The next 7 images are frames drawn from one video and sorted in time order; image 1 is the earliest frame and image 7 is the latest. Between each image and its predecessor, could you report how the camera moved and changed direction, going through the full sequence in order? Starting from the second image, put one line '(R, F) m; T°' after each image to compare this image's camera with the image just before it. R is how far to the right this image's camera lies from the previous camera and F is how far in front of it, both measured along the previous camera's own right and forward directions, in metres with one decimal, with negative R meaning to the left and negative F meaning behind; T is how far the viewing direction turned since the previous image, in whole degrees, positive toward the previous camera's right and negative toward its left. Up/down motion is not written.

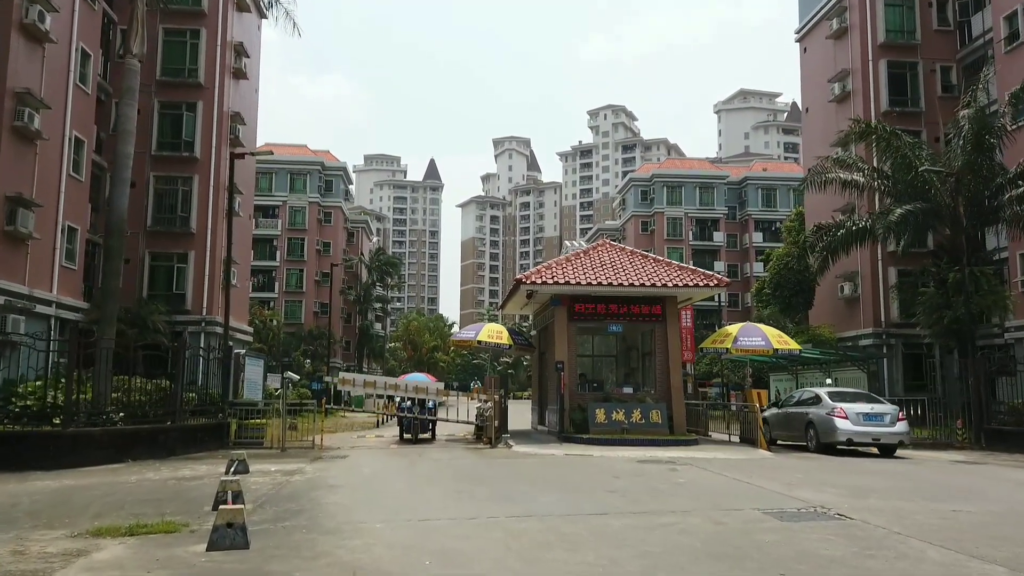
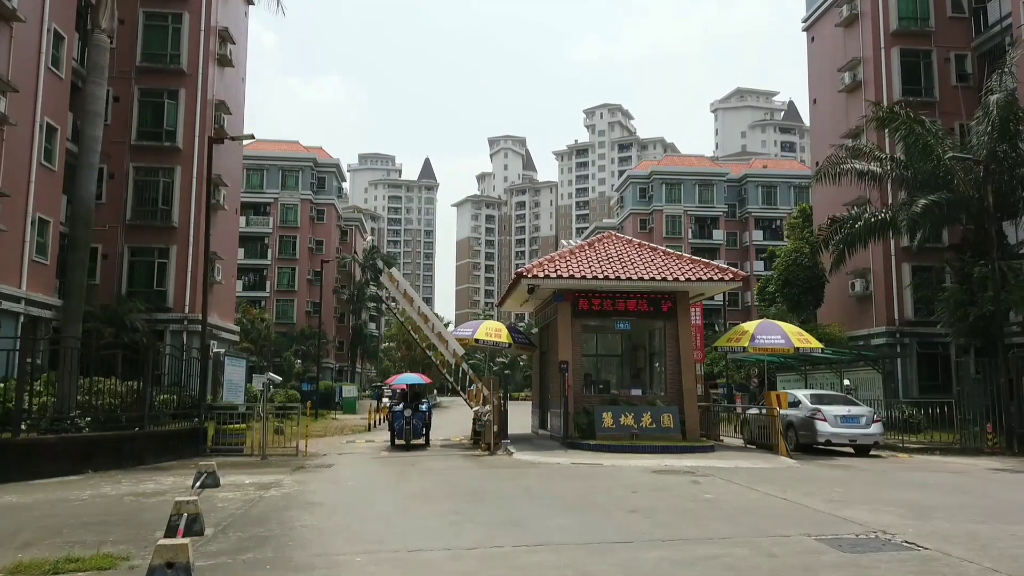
(-0.1, +1.3) m; 0°
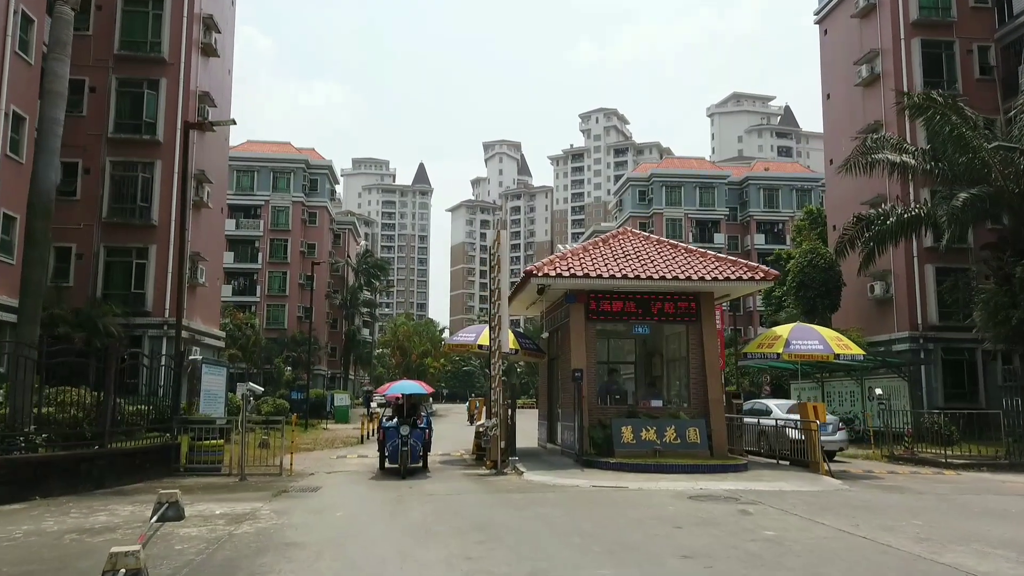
(-0.3, +1.6) m; 0°
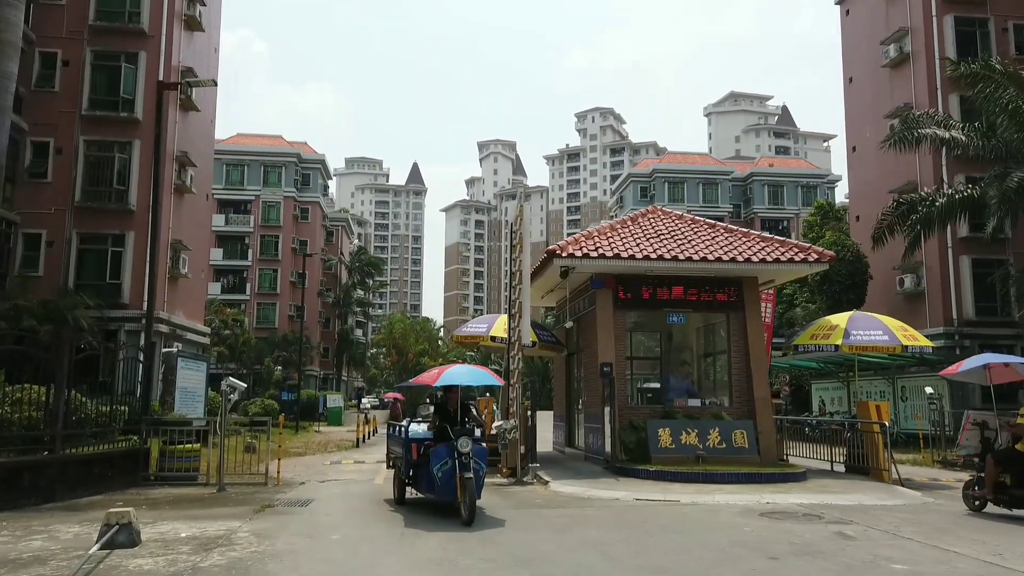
(-0.5, +1.8) m; +1°
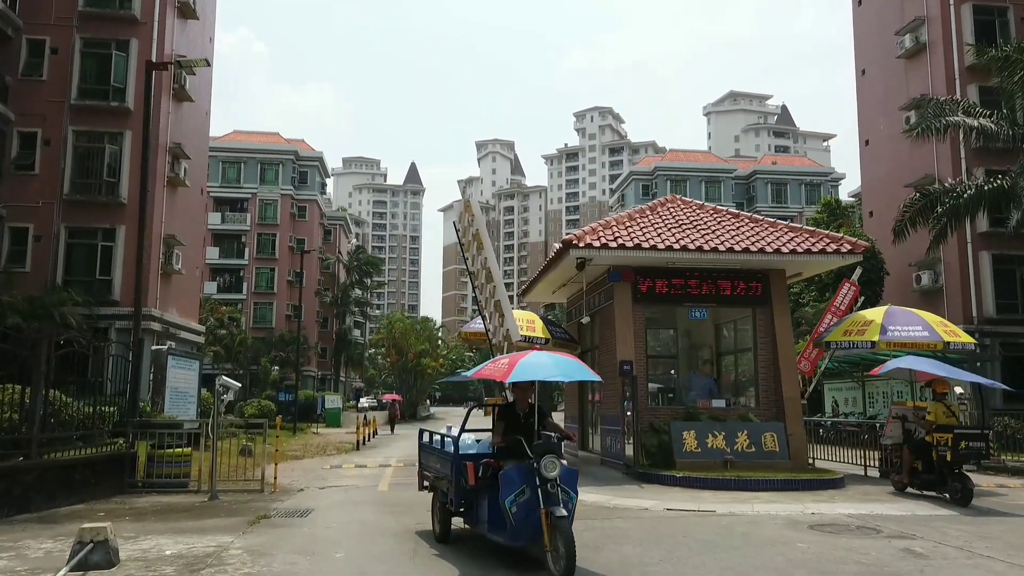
(-0.2, +0.8) m; 0°
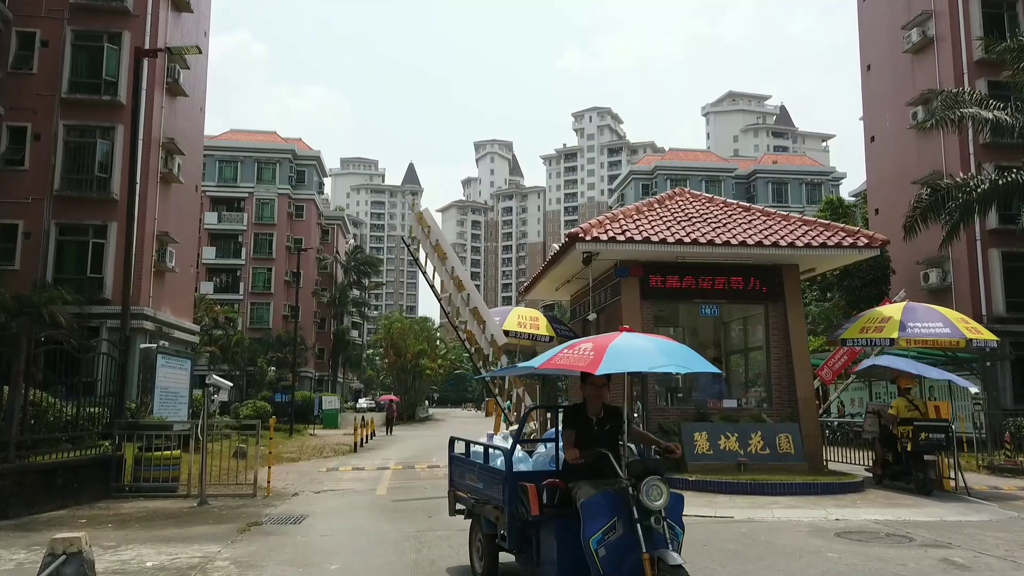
(-0.1, +0.5) m; 0°
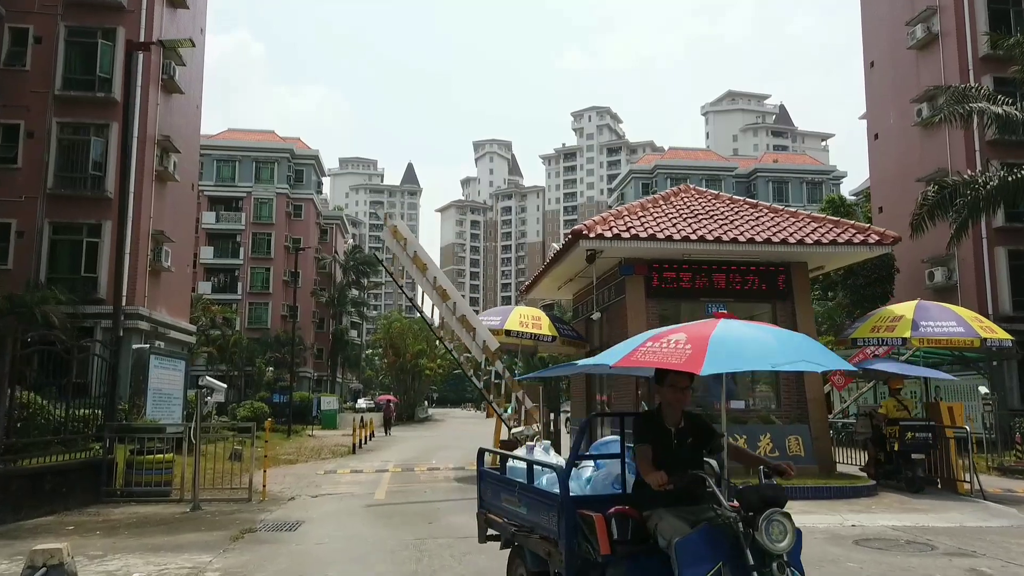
(0.0, +0.3) m; 0°
